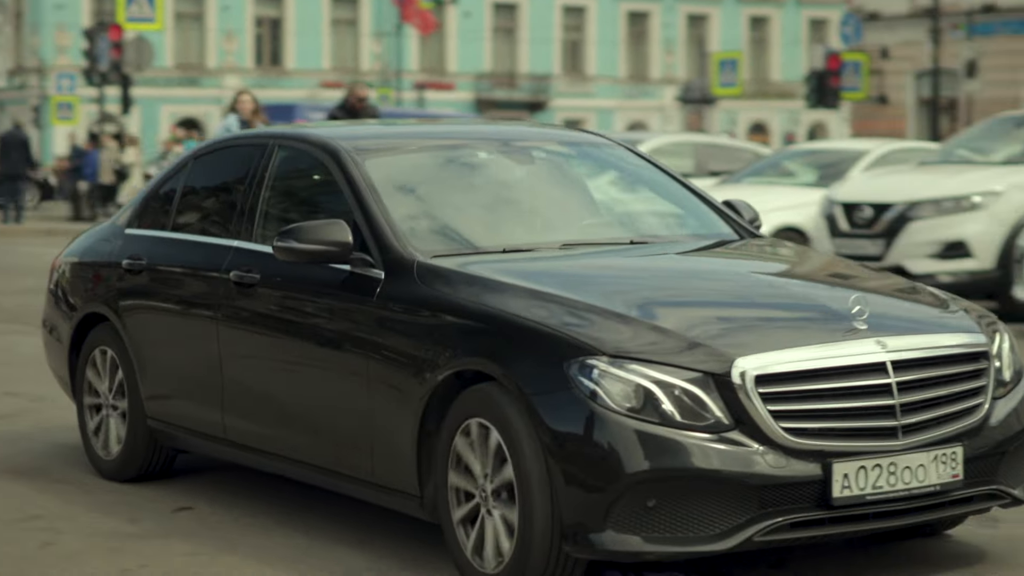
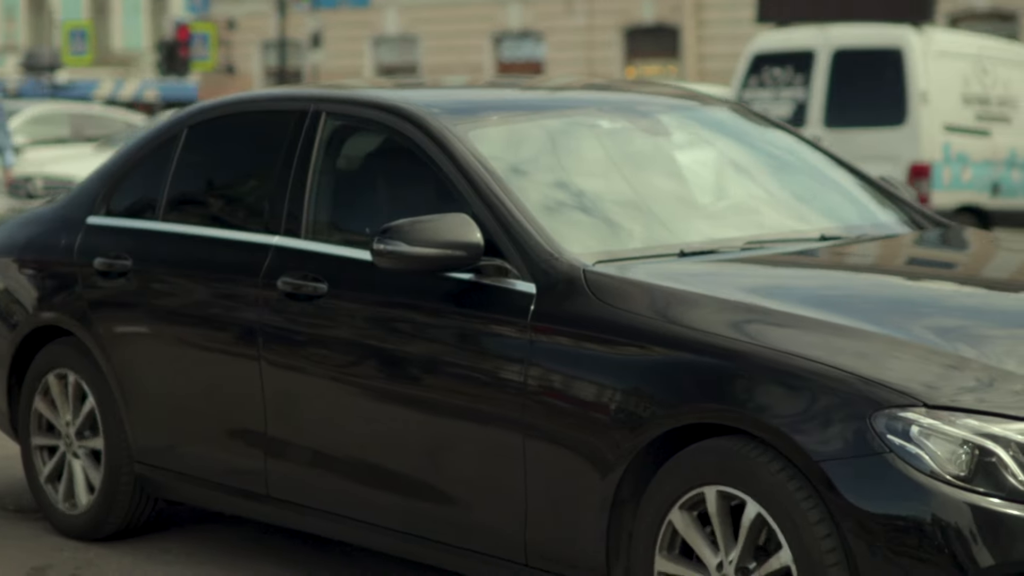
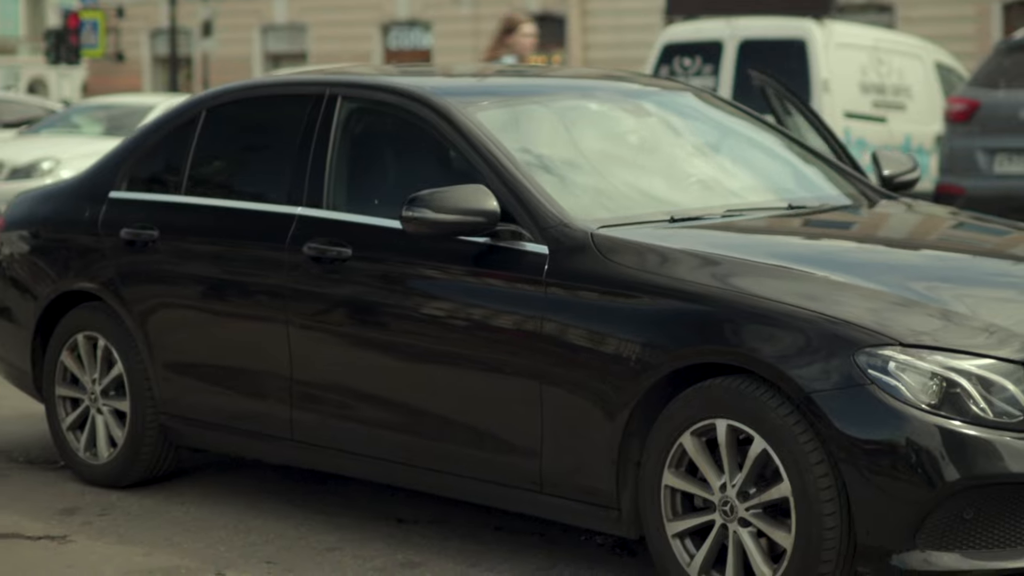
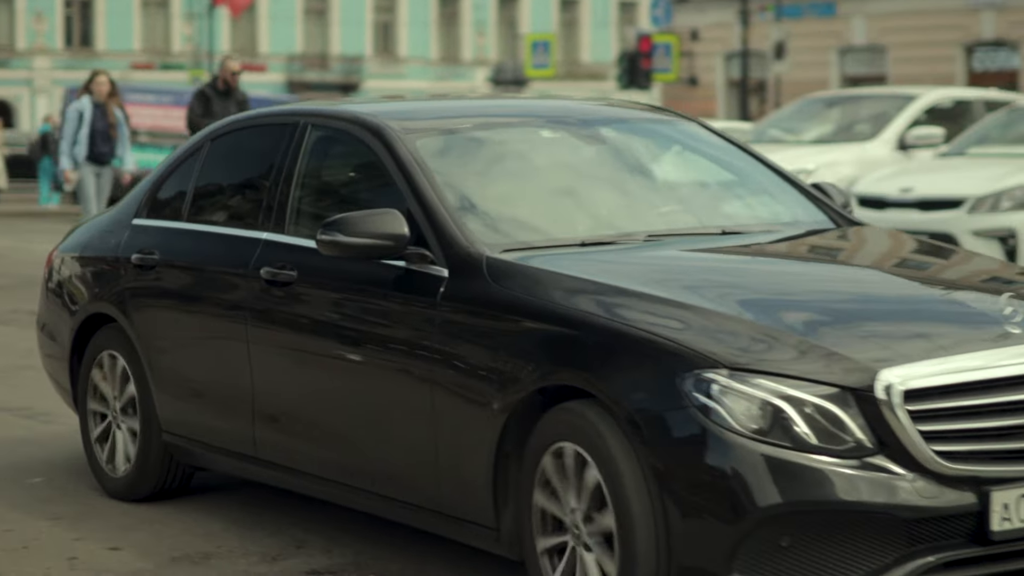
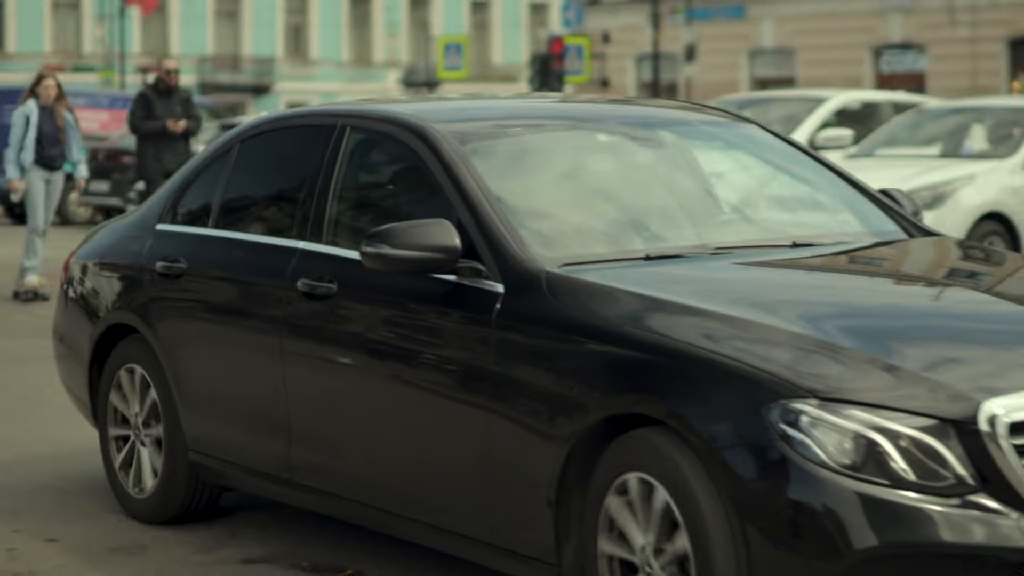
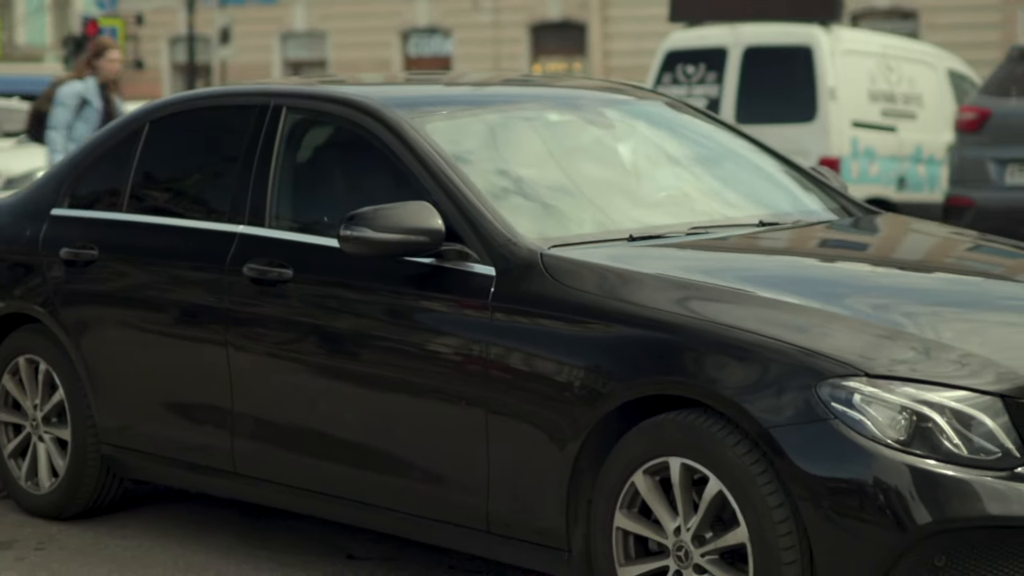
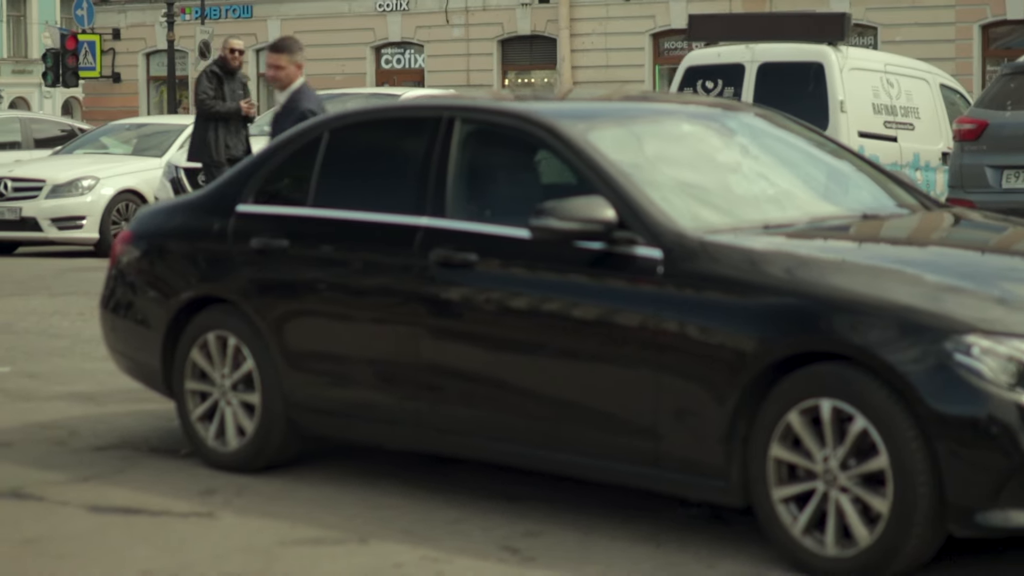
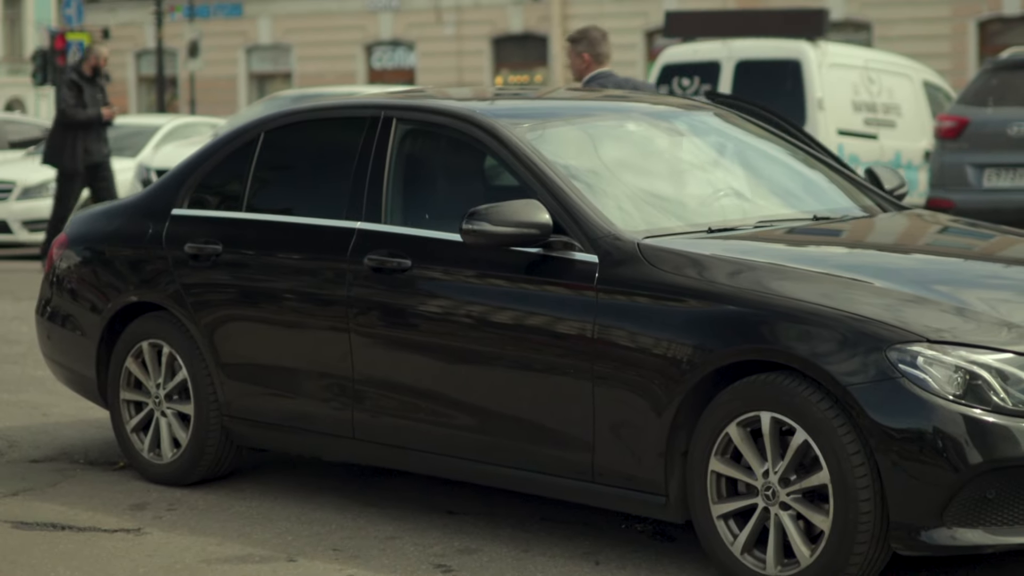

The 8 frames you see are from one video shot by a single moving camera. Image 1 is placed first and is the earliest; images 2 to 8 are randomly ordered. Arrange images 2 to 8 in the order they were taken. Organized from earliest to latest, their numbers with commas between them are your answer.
4, 5, 2, 6, 3, 8, 7
